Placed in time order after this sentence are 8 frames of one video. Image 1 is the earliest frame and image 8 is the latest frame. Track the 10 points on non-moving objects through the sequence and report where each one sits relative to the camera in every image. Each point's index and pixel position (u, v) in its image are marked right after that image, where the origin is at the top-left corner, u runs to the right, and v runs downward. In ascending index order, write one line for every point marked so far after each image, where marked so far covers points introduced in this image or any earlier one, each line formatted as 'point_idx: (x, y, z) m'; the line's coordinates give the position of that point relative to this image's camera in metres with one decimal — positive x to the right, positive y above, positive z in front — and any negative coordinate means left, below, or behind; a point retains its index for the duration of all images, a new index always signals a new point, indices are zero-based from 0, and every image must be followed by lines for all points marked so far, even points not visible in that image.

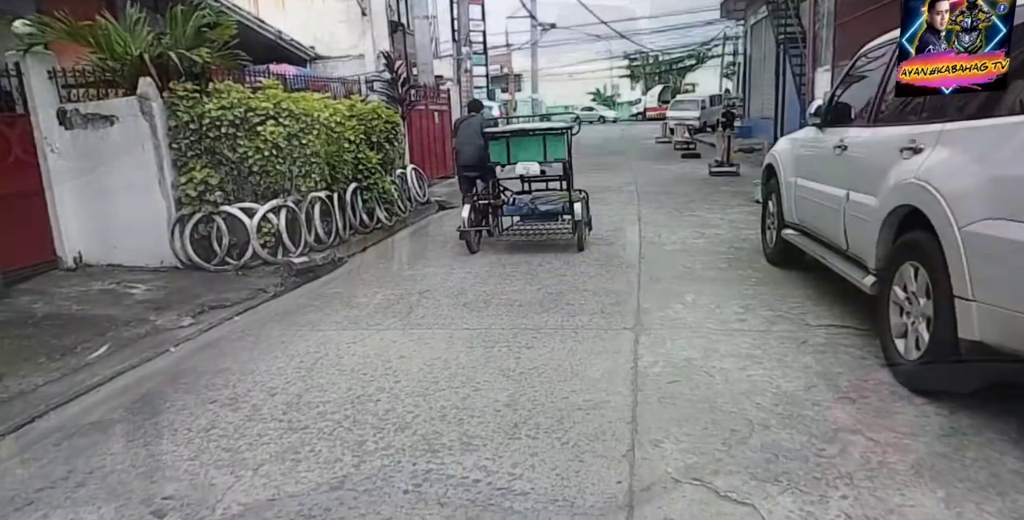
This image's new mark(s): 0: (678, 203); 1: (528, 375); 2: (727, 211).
0: (+2.7, +1.0, +11.4) m
1: (+0.1, -0.7, +4.0) m
2: (+3.2, +0.7, +10.2) m
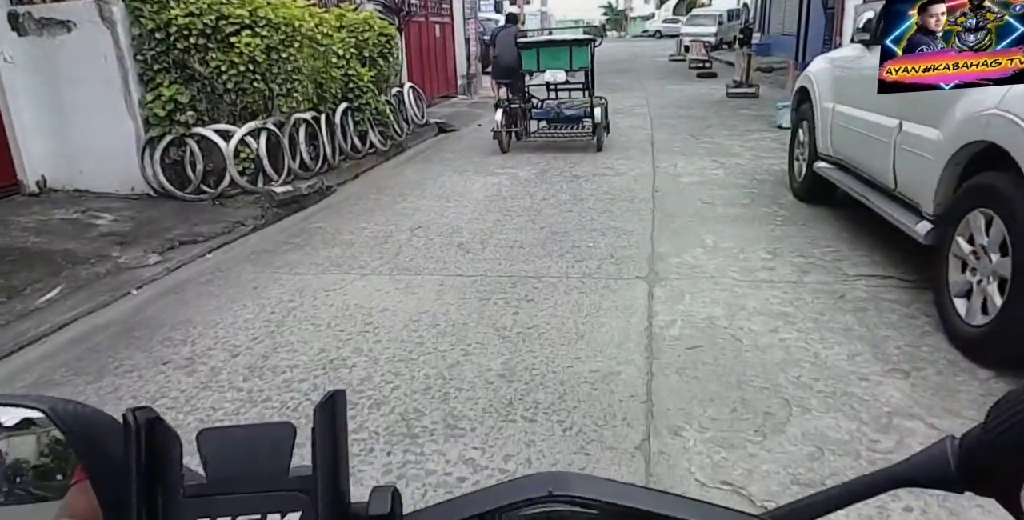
0: (+2.8, +2.1, +10.6) m
1: (+0.1, -0.4, +3.5) m
2: (+3.2, +1.7, +9.5) m
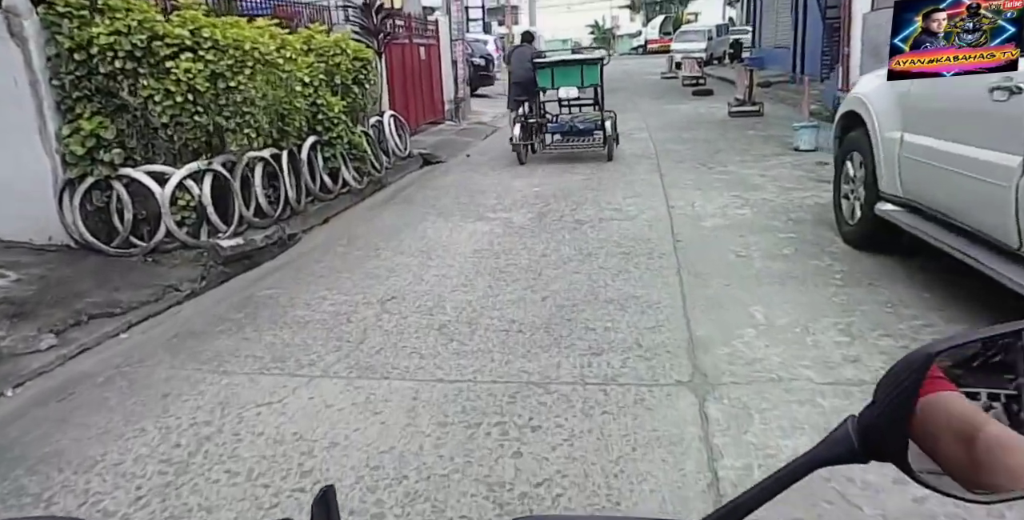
0: (+2.6, +1.5, +9.6) m
1: (+0.1, -0.8, +2.3) m
2: (+3.1, +1.2, +8.4) m
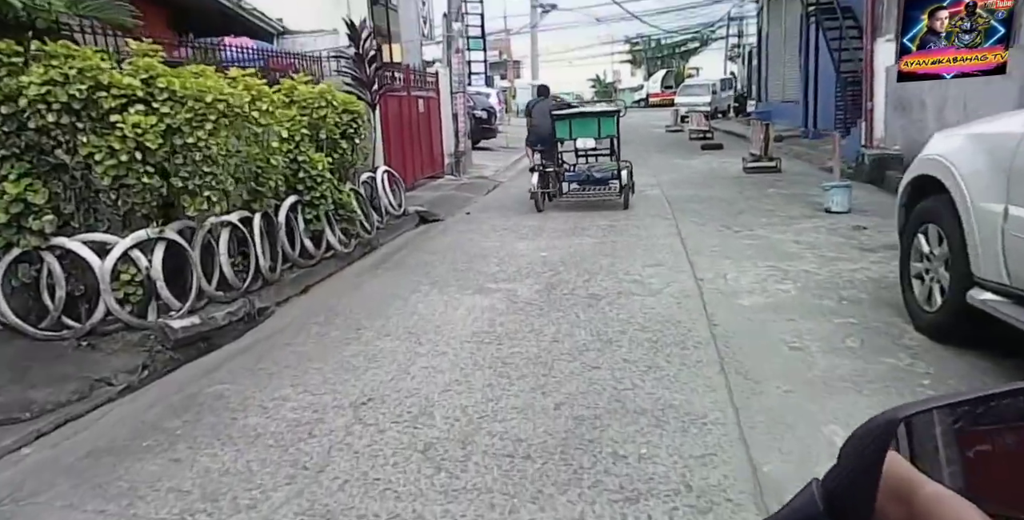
0: (+2.7, +0.6, +8.8) m
1: (+0.1, -1.2, +1.4) m
2: (+3.1, +0.4, +7.6) m
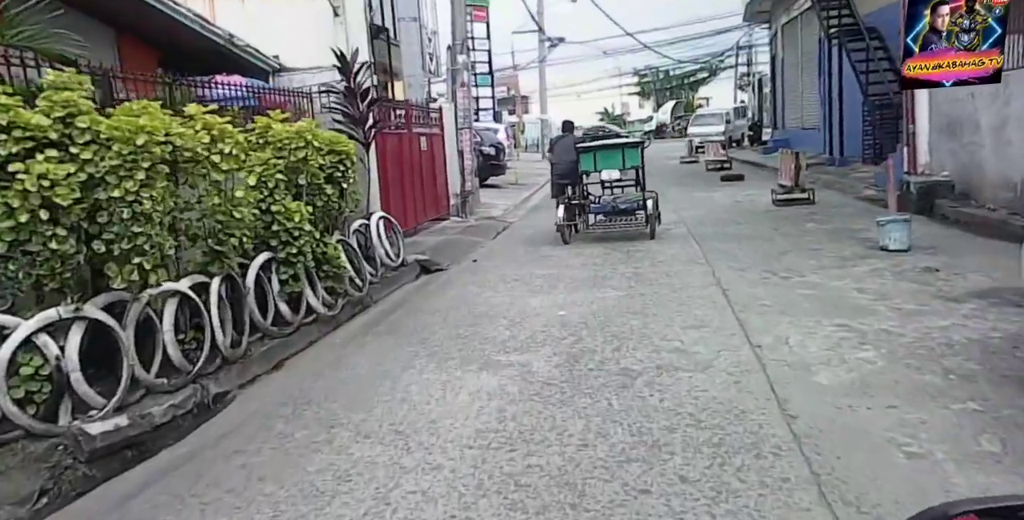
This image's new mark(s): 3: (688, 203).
0: (+2.8, +0.1, +7.7) m
1: (+0.1, -1.4, +0.3) m
2: (+3.3, -0.1, +6.6) m
3: (+3.5, +1.2, +13.7) m
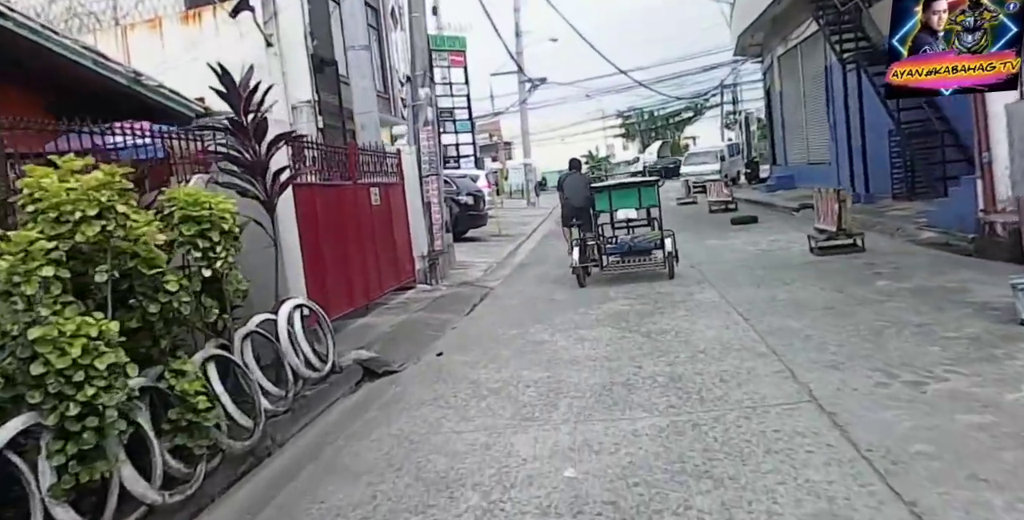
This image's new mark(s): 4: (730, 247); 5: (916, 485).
0: (+2.6, -0.6, +5.4) m
1: (+0.1, -1.7, -2.1) m
2: (+3.1, -0.7, +4.2) m
3: (+3.2, +0.1, +11.5) m
4: (+3.8, +0.2, +12.0) m
5: (+1.7, -0.9, +2.9) m
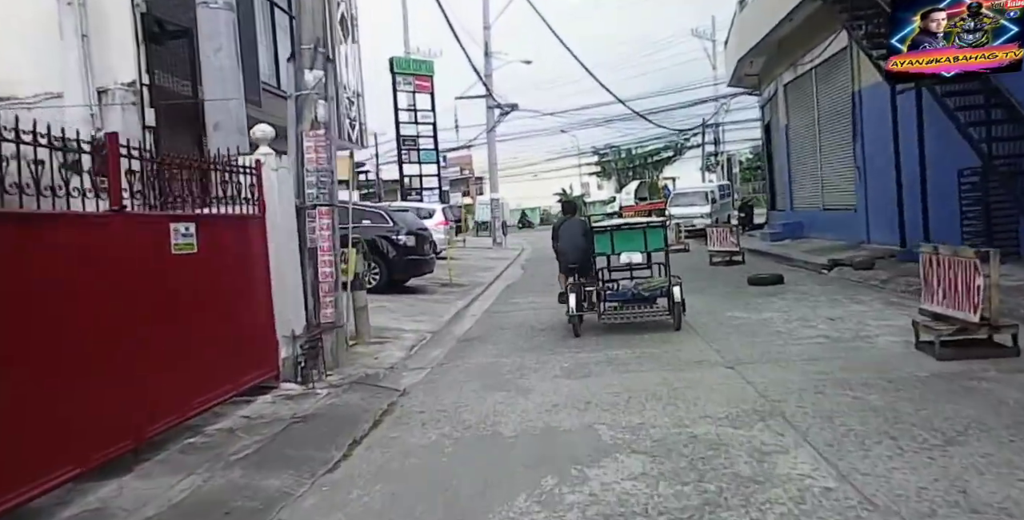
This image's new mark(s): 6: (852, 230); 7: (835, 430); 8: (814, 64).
0: (+2.1, -1.2, +1.5) m
1: (0.0, -1.8, -6.1) m
2: (+2.7, -1.2, +0.4) m
3: (+2.5, -0.8, +7.7) m
4: (+3.1, -0.8, +8.2) m
5: (+1.3, -1.4, -1.0) m
6: (+8.3, +0.7, +16.7) m
7: (+2.0, -1.1, +4.3) m
8: (+8.2, +5.3, +18.5) m
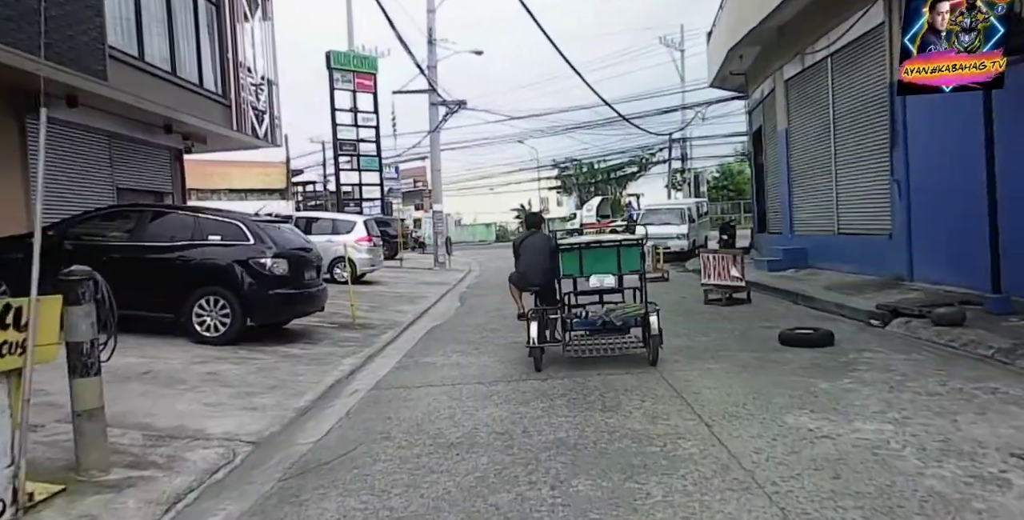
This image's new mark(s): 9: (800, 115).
0: (+1.8, -1.5, -2.6) m
1: (0.0, -1.9, -10.4) m
2: (+2.4, -1.5, -3.7) m
3: (+1.7, -1.3, +3.5) m
4: (+2.3, -1.2, +4.1) m
5: (+1.1, -1.6, -5.2) m
6: (+7.1, 0.0, +12.9) m
7: (+1.5, -1.4, +0.1) m
8: (+6.8, +4.5, +14.8) m
9: (+6.9, +3.6, +16.8) m
